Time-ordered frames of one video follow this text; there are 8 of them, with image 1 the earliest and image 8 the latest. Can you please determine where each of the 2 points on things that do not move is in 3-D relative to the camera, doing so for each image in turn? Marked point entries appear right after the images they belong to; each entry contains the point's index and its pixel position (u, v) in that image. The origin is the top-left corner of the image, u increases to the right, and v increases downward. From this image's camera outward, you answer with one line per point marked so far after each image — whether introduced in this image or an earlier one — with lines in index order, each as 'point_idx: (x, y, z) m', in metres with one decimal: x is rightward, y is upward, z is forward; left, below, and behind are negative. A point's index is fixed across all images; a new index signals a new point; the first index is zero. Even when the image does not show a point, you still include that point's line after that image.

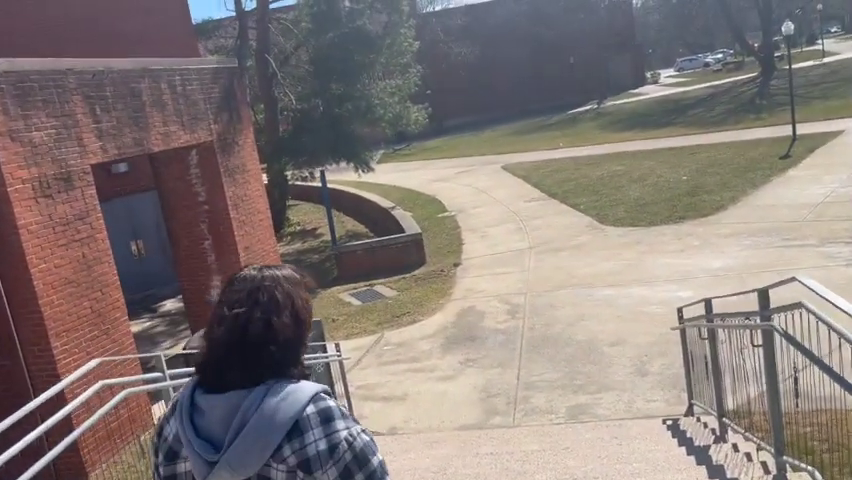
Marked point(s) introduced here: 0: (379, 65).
0: (-1.2, +4.6, +18.4) m
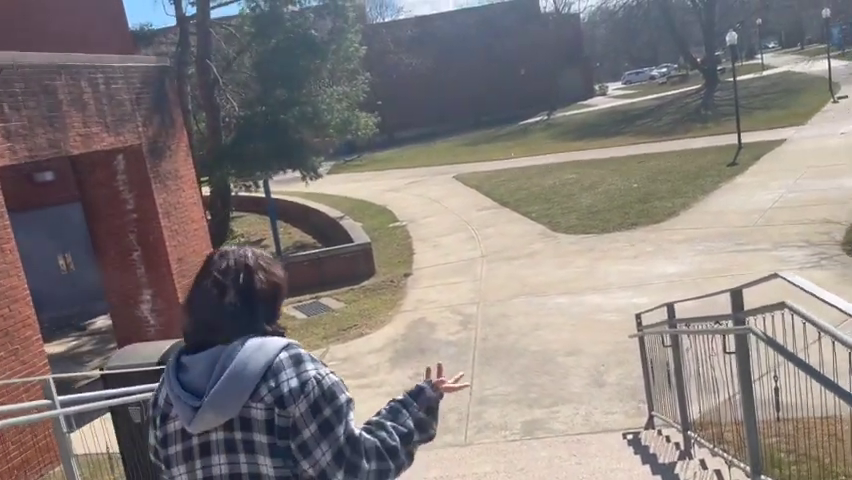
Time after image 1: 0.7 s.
0: (-2.5, +4.3, +17.9) m
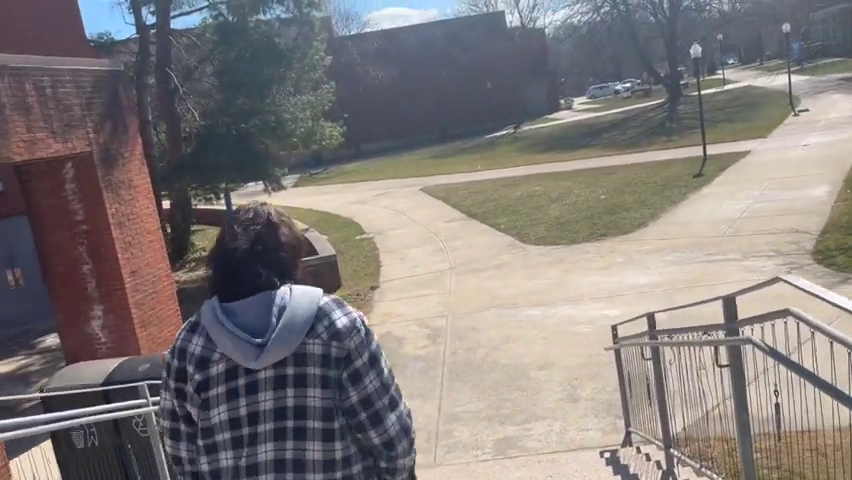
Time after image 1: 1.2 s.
0: (-3.4, +4.0, +17.5) m
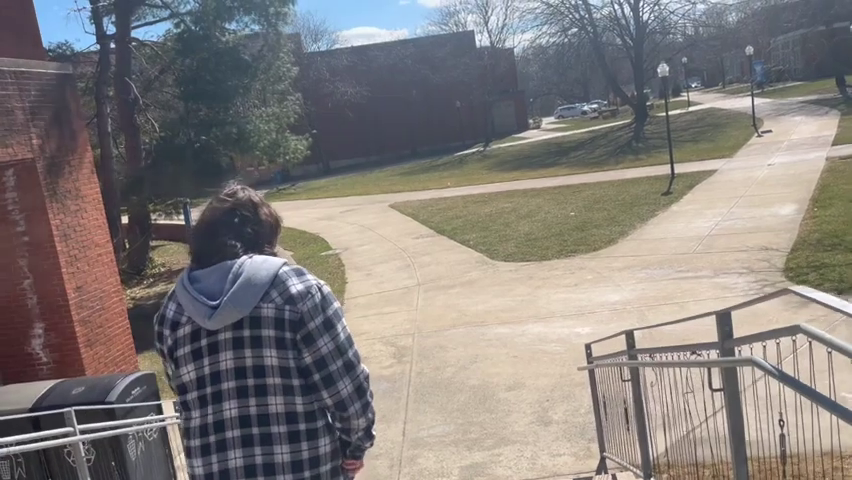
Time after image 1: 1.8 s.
0: (-4.1, +3.6, +17.0) m
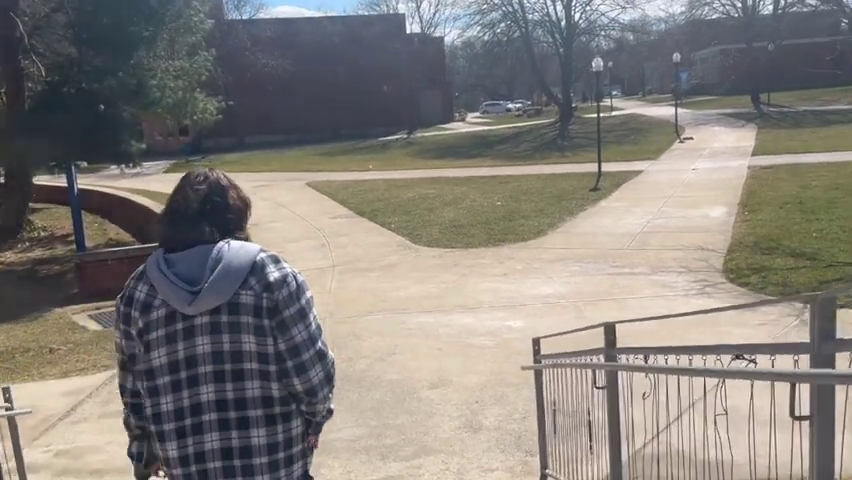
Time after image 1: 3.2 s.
0: (-5.7, +4.3, +15.2) m
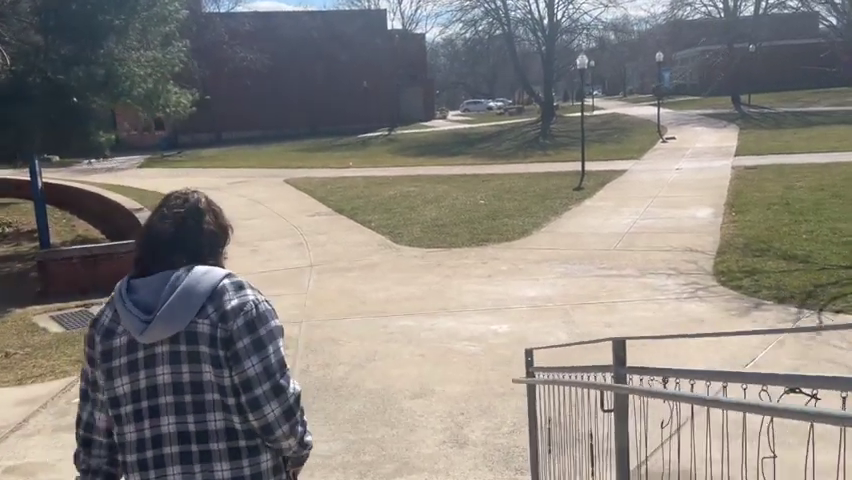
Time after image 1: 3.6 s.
0: (-6.1, +4.4, +14.7) m
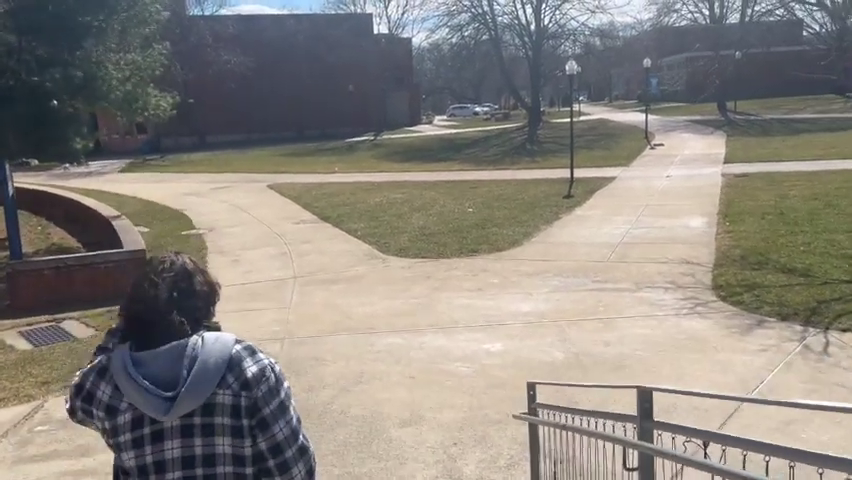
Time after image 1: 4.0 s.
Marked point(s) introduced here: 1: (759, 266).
0: (-6.3, +4.2, +14.2) m
1: (+4.7, -0.4, +10.1) m
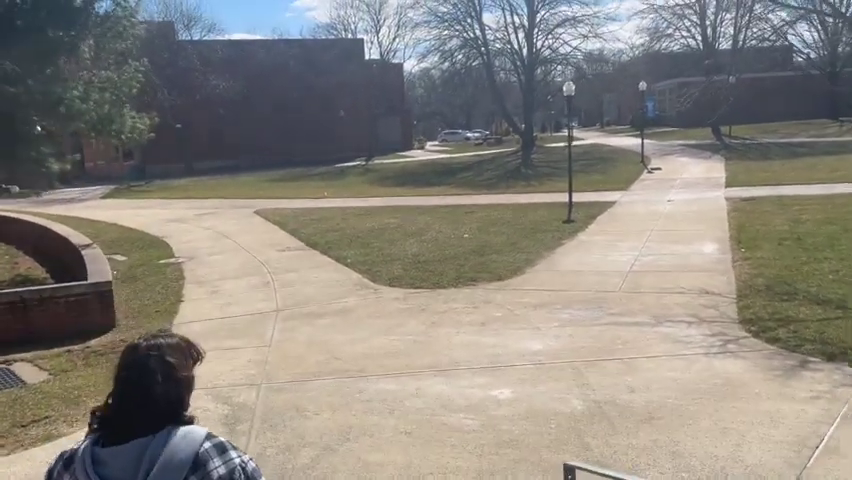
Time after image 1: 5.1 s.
0: (-6.4, +3.6, +13.3) m
1: (+4.7, -0.7, +9.2) m
